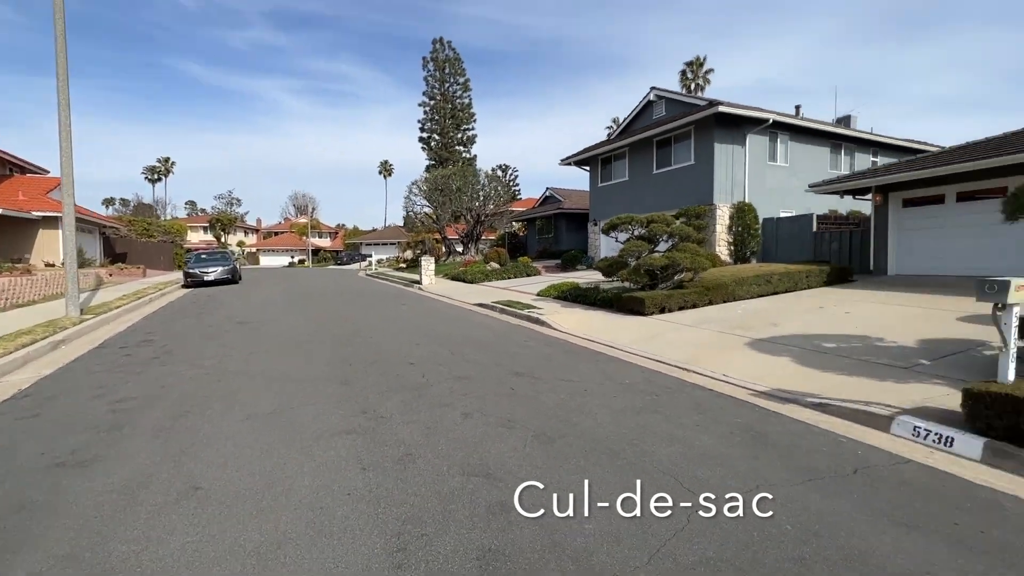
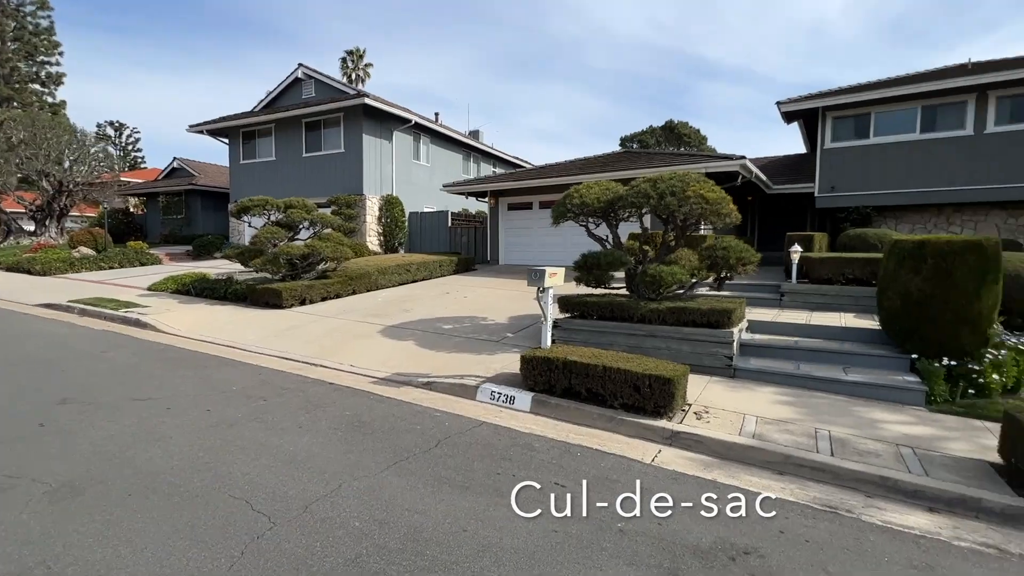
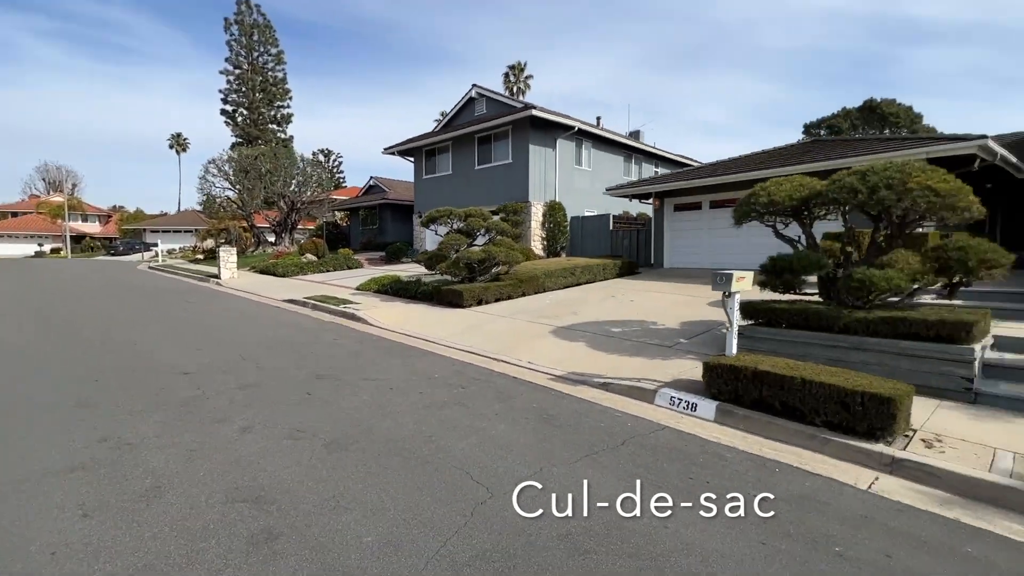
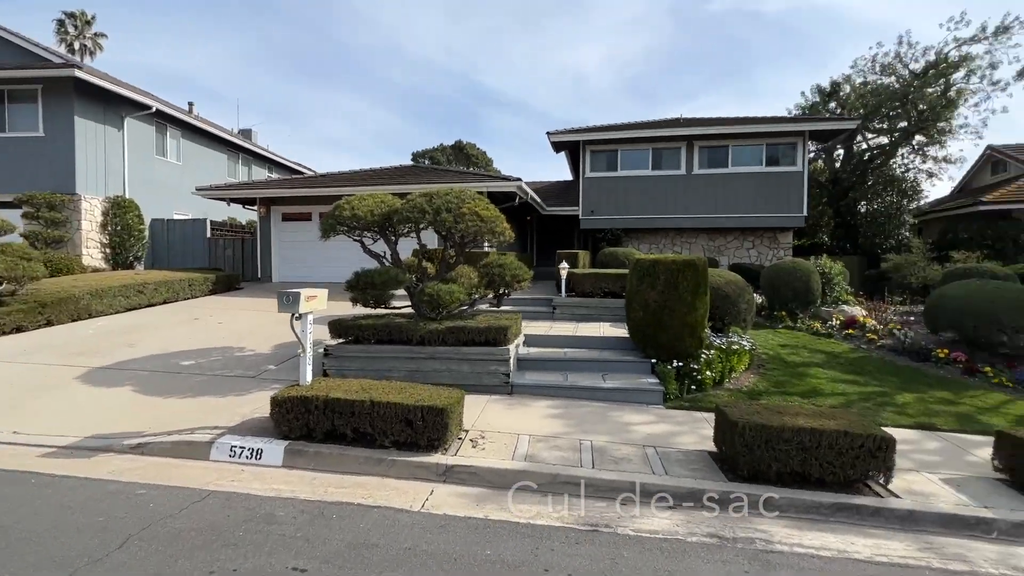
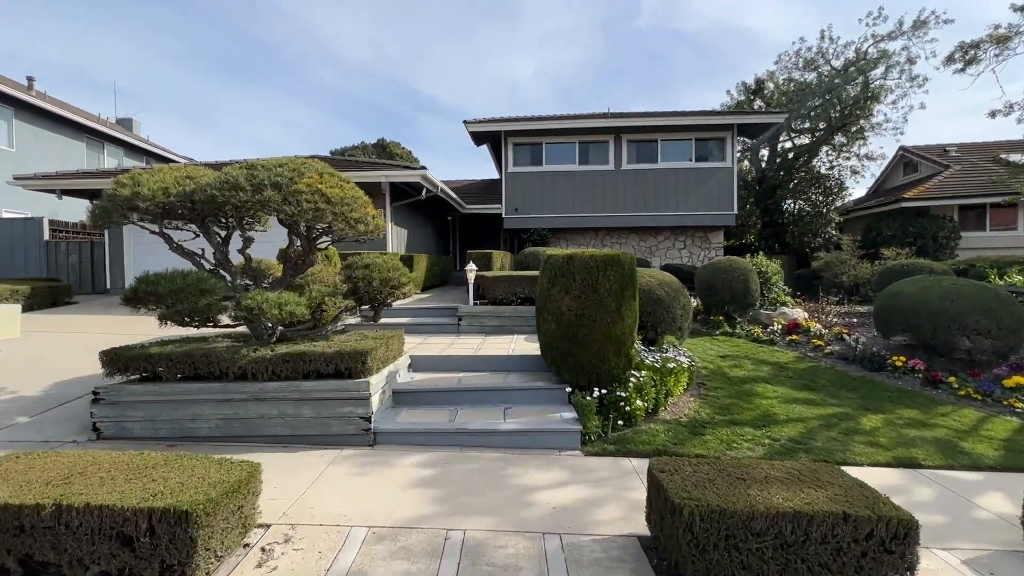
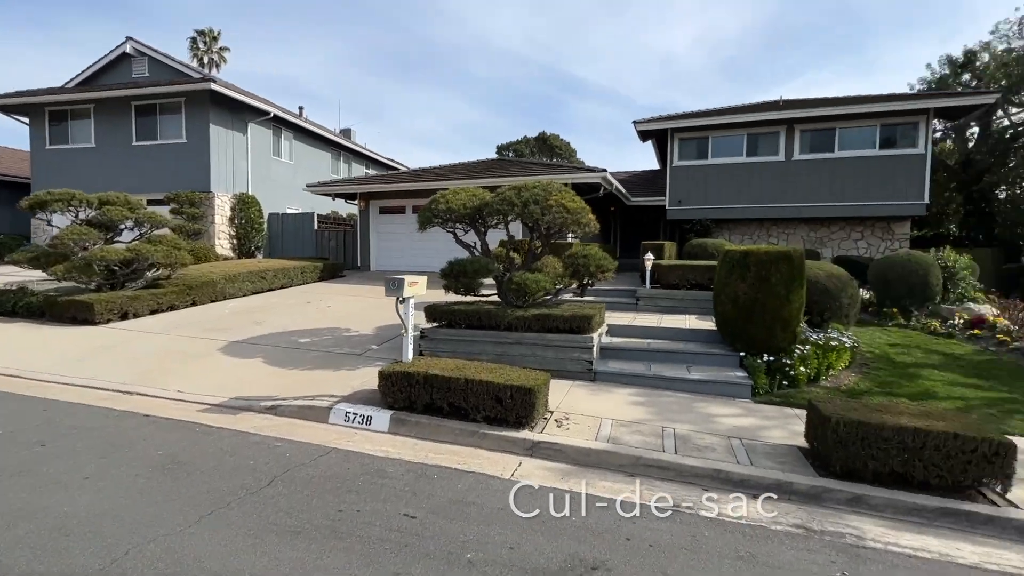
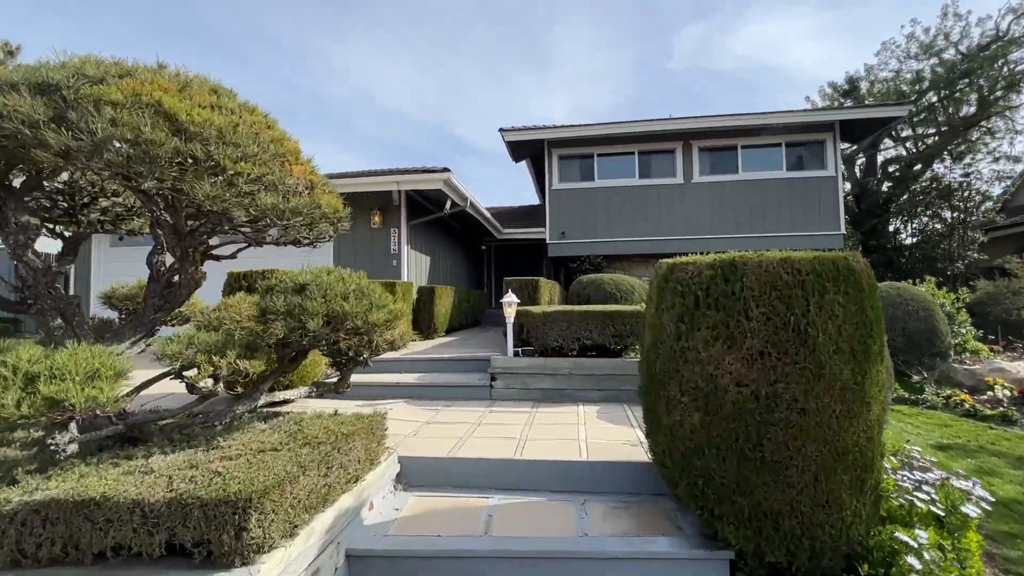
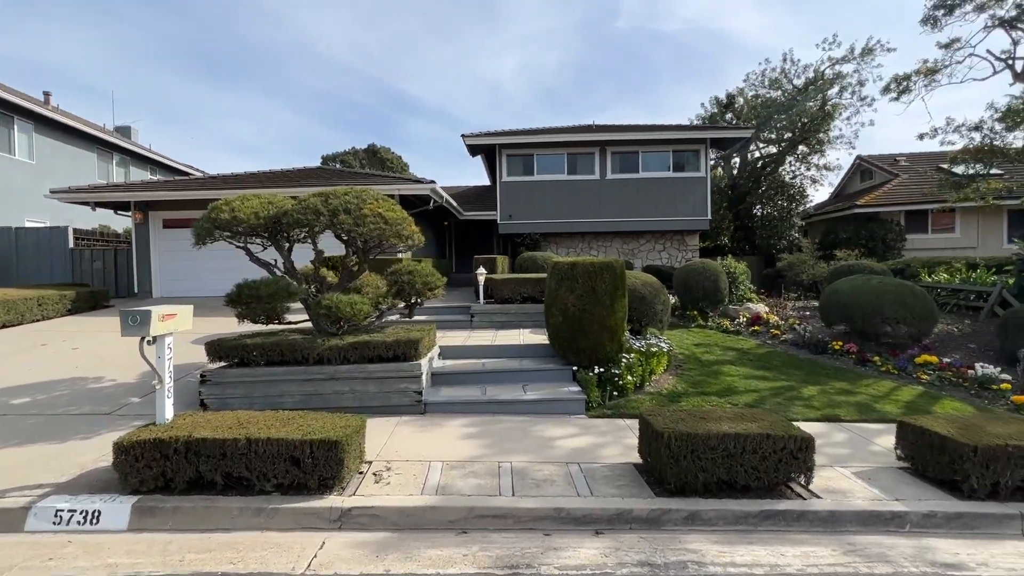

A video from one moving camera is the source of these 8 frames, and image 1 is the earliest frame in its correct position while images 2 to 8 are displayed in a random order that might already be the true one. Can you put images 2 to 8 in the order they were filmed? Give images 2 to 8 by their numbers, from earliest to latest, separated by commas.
3, 2, 6, 4, 8, 5, 7
